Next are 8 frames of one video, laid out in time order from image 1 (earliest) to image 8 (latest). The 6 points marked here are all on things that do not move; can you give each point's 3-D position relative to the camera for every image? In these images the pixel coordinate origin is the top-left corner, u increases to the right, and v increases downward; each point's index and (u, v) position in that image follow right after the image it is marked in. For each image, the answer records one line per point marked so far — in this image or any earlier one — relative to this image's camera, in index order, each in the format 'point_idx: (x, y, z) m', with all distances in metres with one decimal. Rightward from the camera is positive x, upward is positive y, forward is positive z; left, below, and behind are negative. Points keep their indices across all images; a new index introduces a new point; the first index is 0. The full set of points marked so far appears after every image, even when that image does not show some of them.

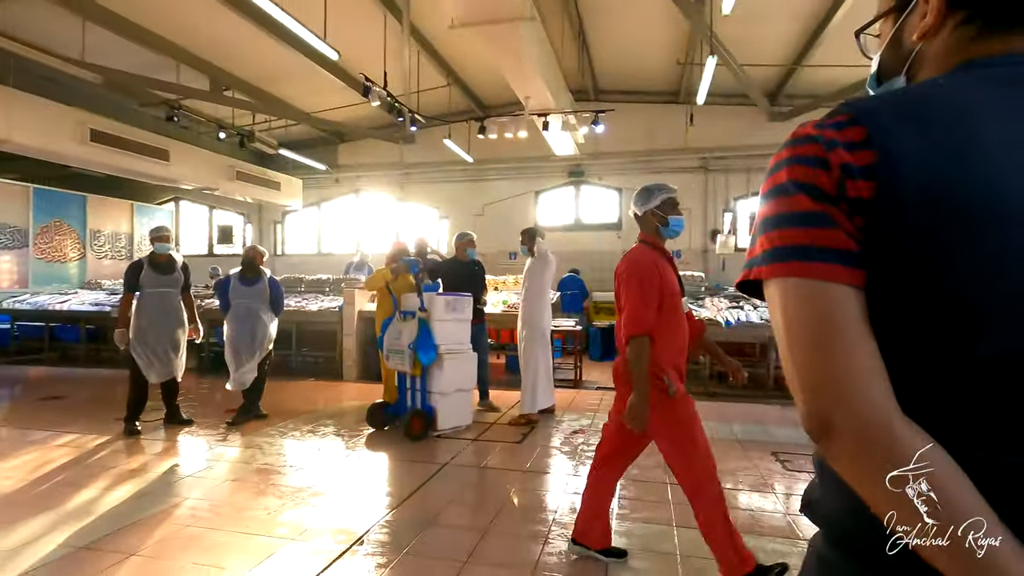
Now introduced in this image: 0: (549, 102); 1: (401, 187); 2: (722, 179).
0: (+0.4, +2.2, +6.4) m
1: (-2.2, +2.0, +10.7) m
2: (+3.6, +1.9, +9.4) m
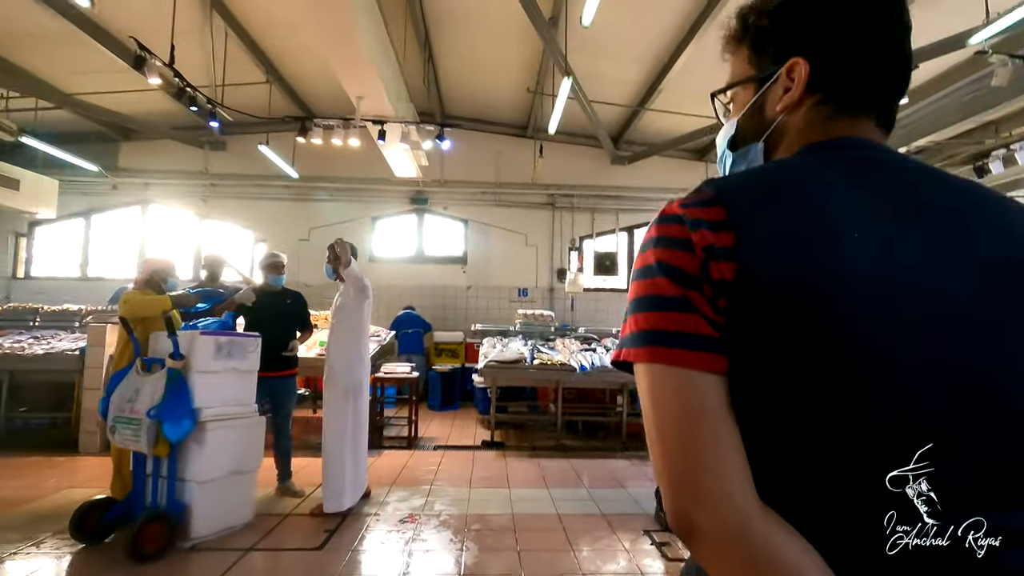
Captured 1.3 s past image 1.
0: (-1.3, +1.8, +5.5) m
1: (-5.1, +1.4, +8.8) m
2: (+0.9, +1.2, +9.2) m
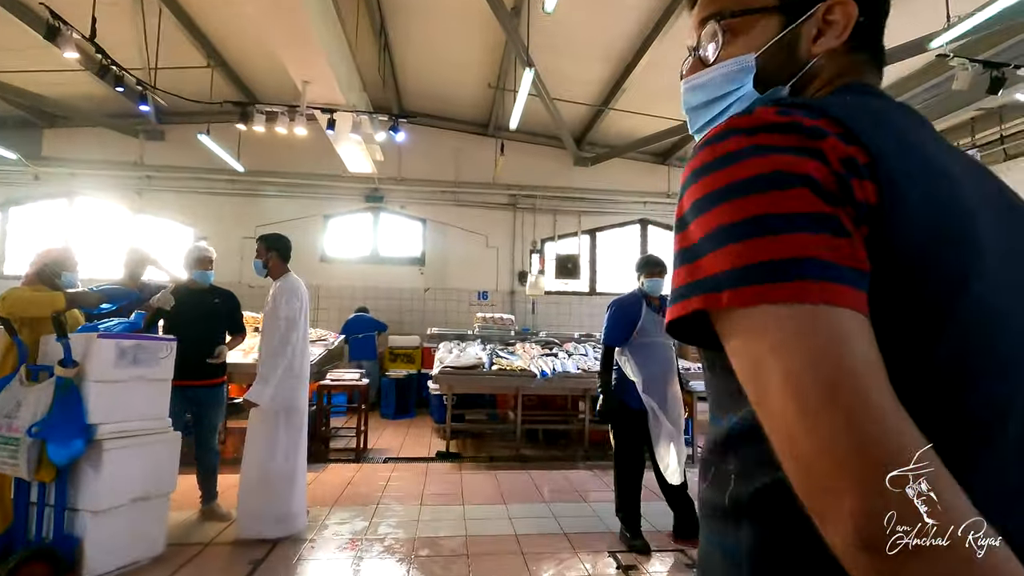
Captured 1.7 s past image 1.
0: (-1.7, +1.8, +5.1) m
1: (-5.7, +1.4, +8.2) m
2: (+0.3, +1.2, +9.0) m
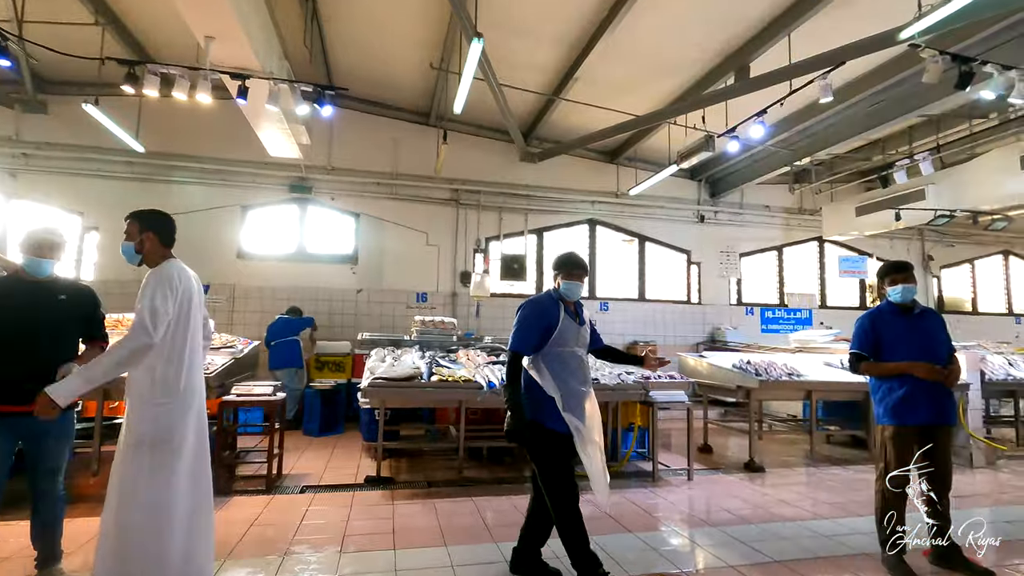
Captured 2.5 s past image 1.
0: (-2.1, +1.8, +4.3) m
1: (-6.4, +1.4, +6.9) m
2: (-0.6, +1.1, +8.4) m
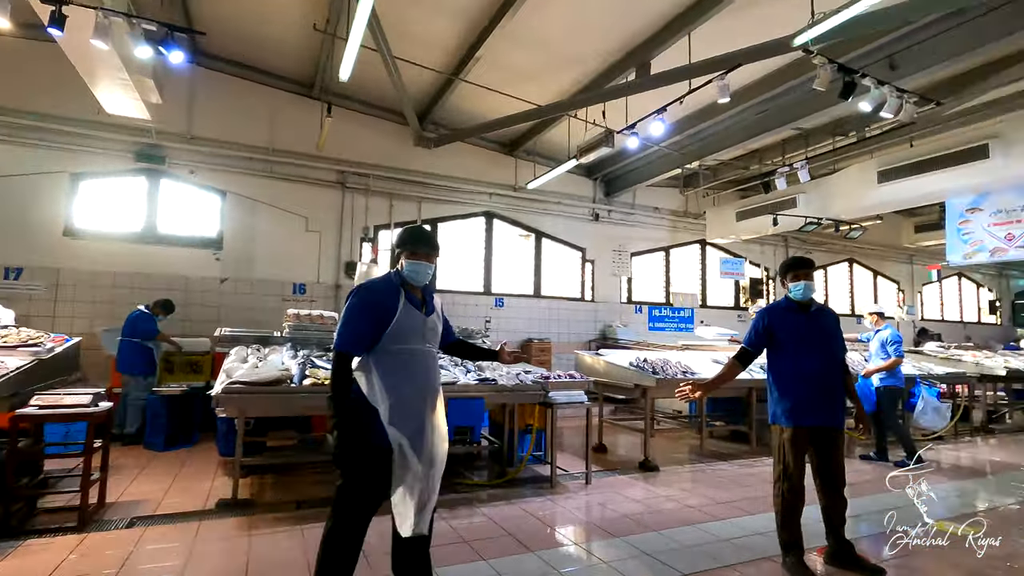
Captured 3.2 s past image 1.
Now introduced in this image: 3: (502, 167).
0: (-2.8, +2.0, +3.4) m
1: (-7.6, +1.7, +5.1) m
2: (-2.2, +1.2, +7.7) m
3: (-0.2, +1.9, +8.7) m
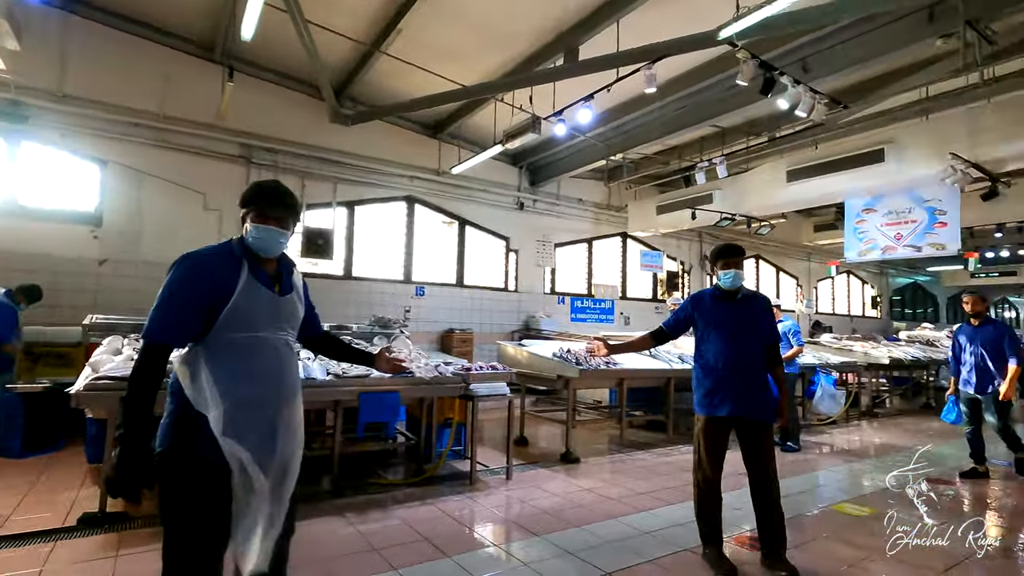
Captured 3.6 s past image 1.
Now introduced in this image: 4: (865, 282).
0: (-3.2, +2.1, +2.7) m
1: (-8.2, +1.9, +3.7) m
2: (-3.2, +1.4, +7.1) m
3: (-1.4, +2.1, +8.3) m
4: (+10.4, +0.2, +15.9) m
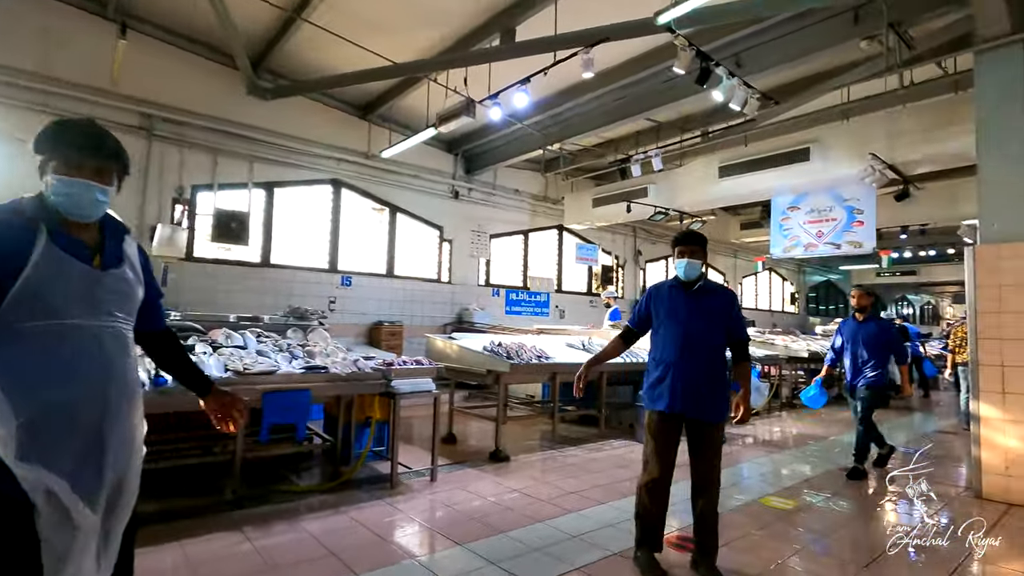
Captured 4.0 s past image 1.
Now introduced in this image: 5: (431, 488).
0: (-3.5, +2.2, +2.1) m
1: (-8.6, +2.1, +2.5) m
2: (-4.0, +1.6, +6.4) m
3: (-2.3, +2.3, +7.8) m
4: (+8.5, +0.3, +16.7) m
5: (-0.6, -1.4, +3.8) m
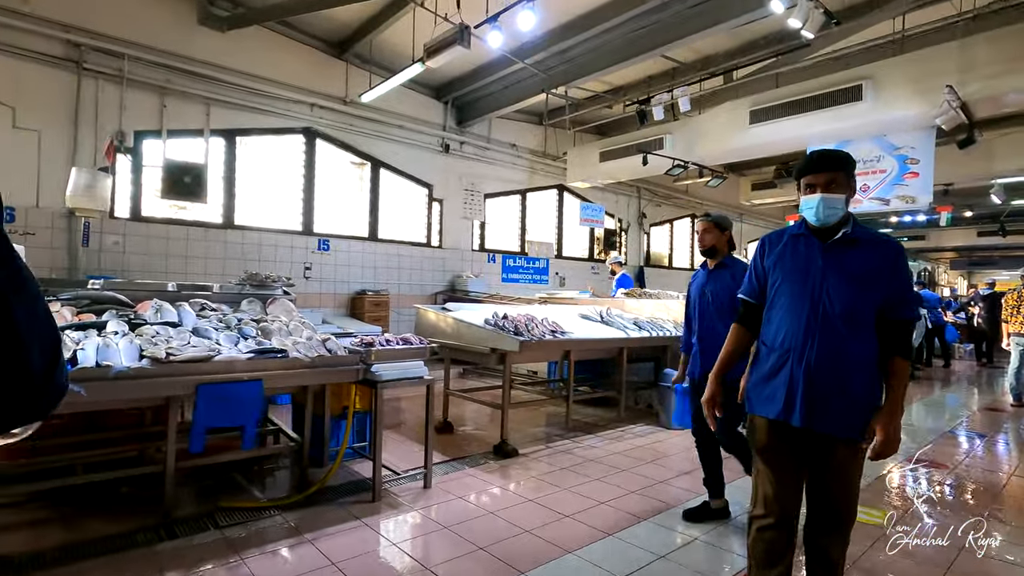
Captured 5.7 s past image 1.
0: (-3.4, +2.3, +1.0) m
1: (-8.5, +2.2, +1.4) m
2: (-4.0, +1.9, +5.4) m
3: (-2.3, +2.7, +6.8) m
4: (+8.3, +1.3, +16.0) m
5: (-0.5, -1.2, +3.0) m
